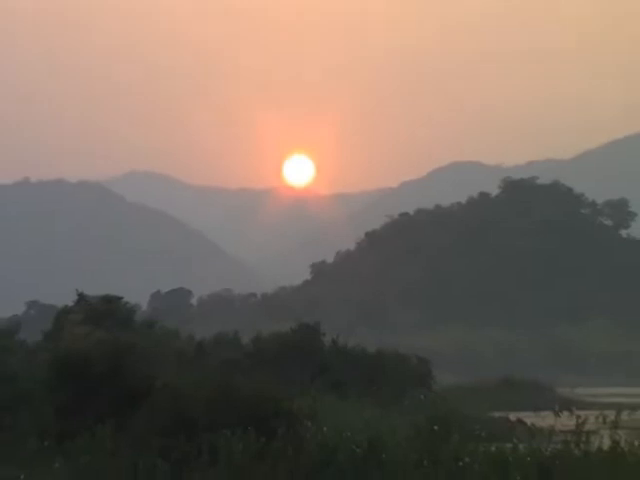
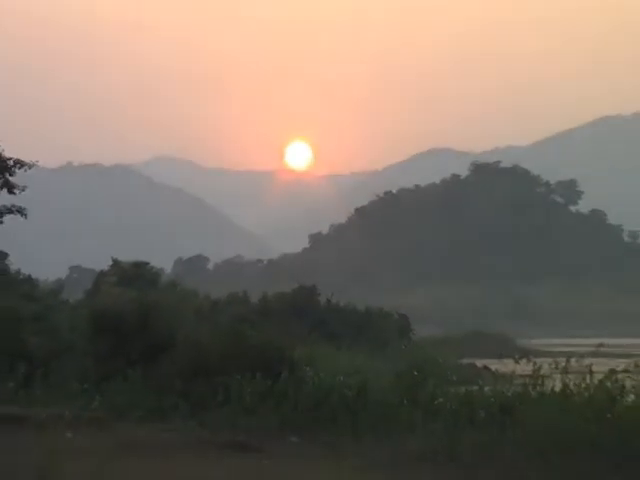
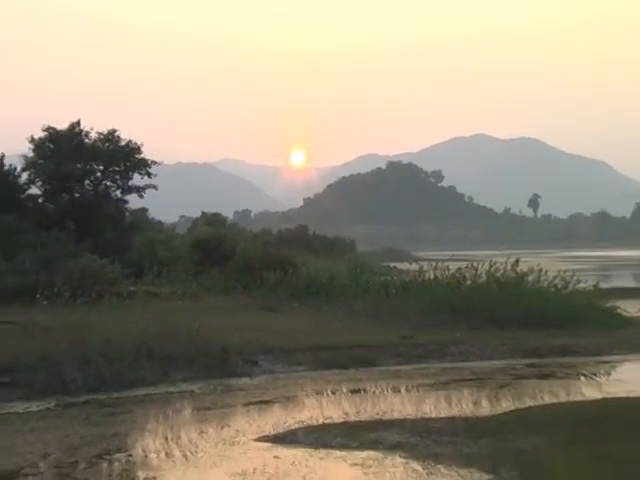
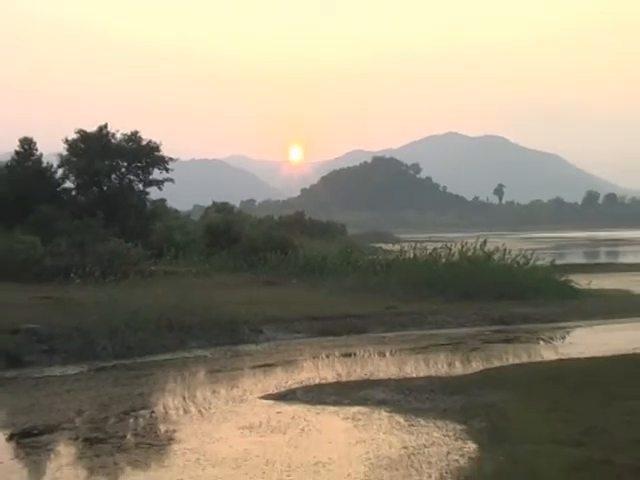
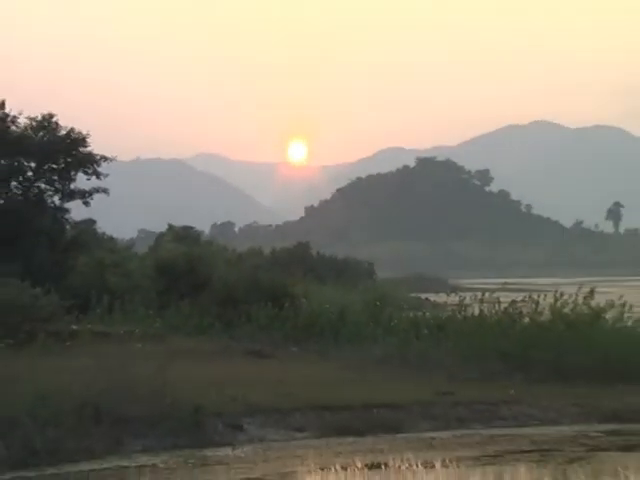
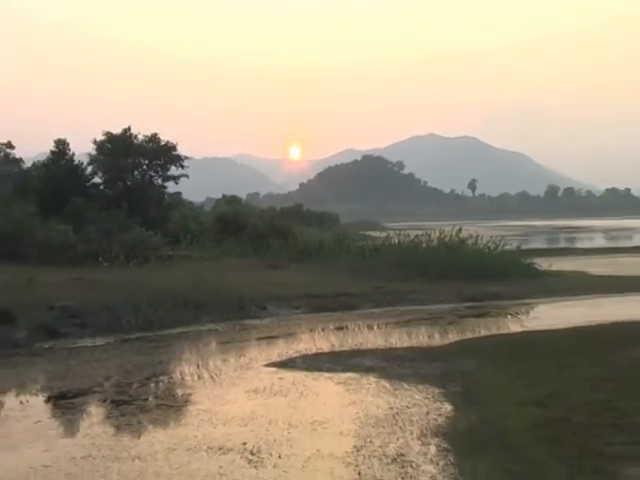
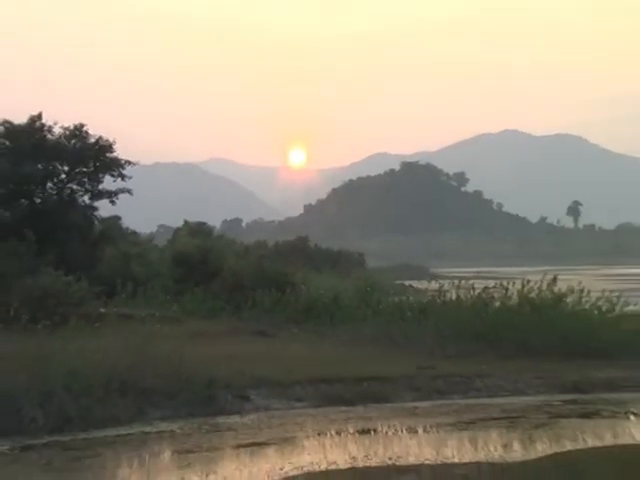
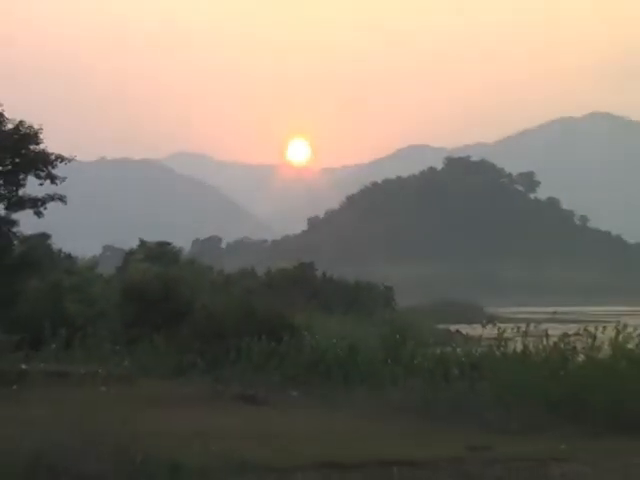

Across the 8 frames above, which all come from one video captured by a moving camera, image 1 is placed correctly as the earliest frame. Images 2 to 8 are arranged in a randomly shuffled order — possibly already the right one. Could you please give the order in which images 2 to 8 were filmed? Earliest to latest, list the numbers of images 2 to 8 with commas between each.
2, 8, 5, 7, 3, 4, 6
